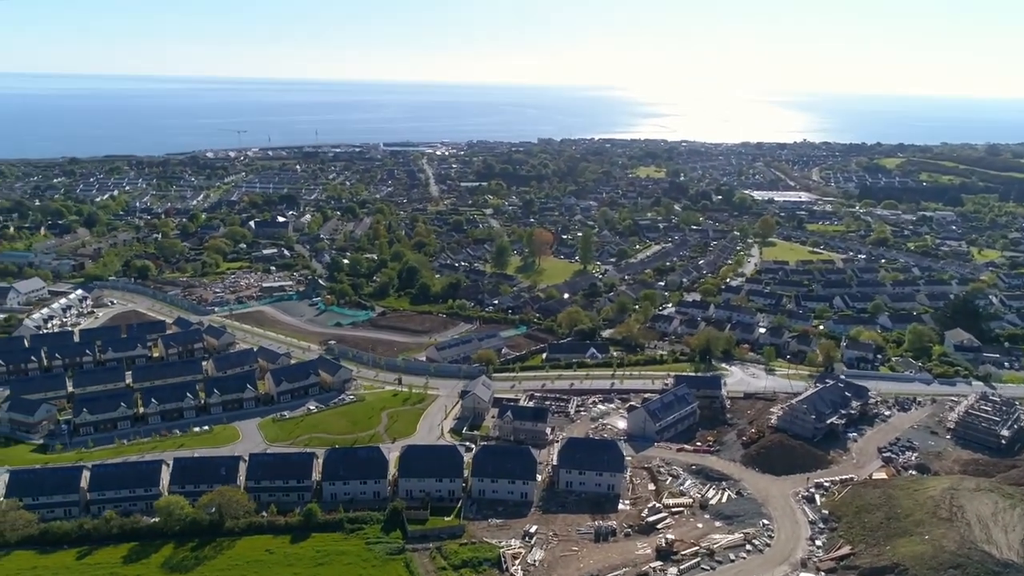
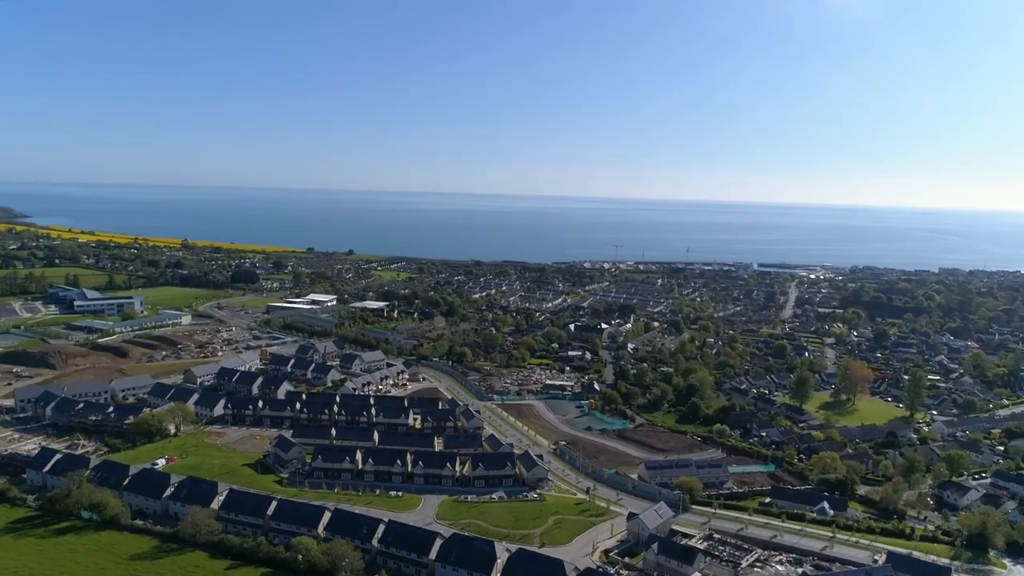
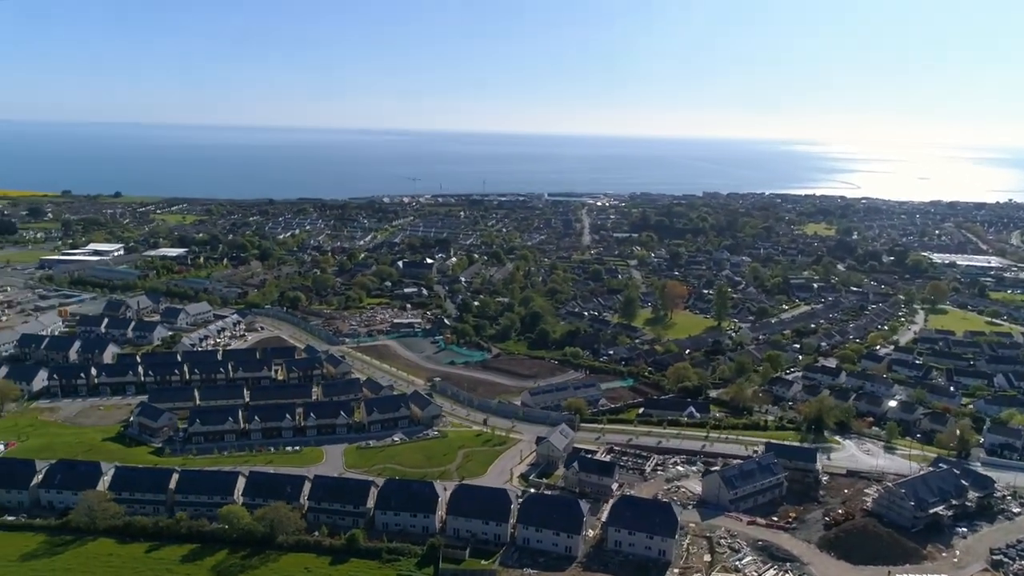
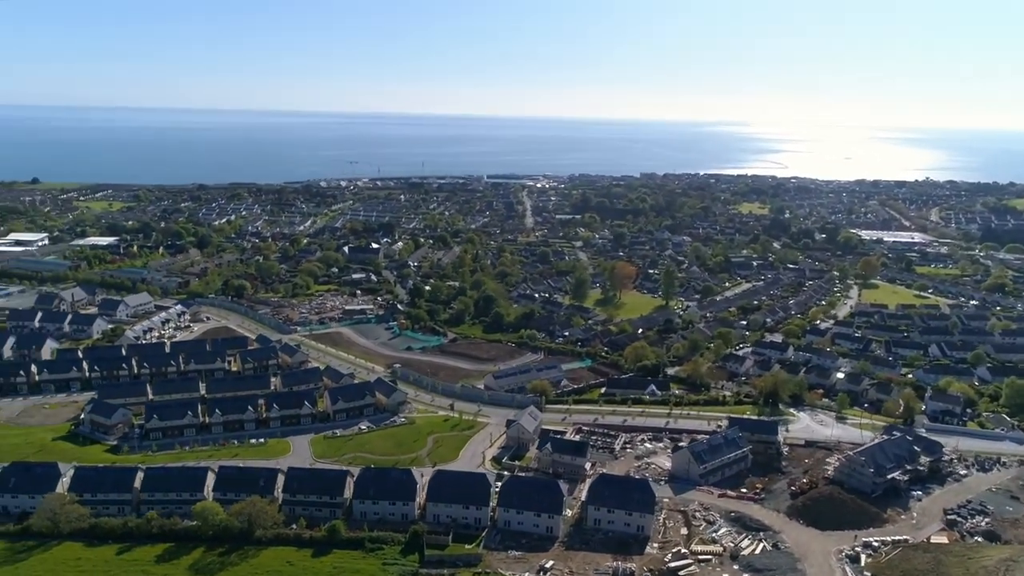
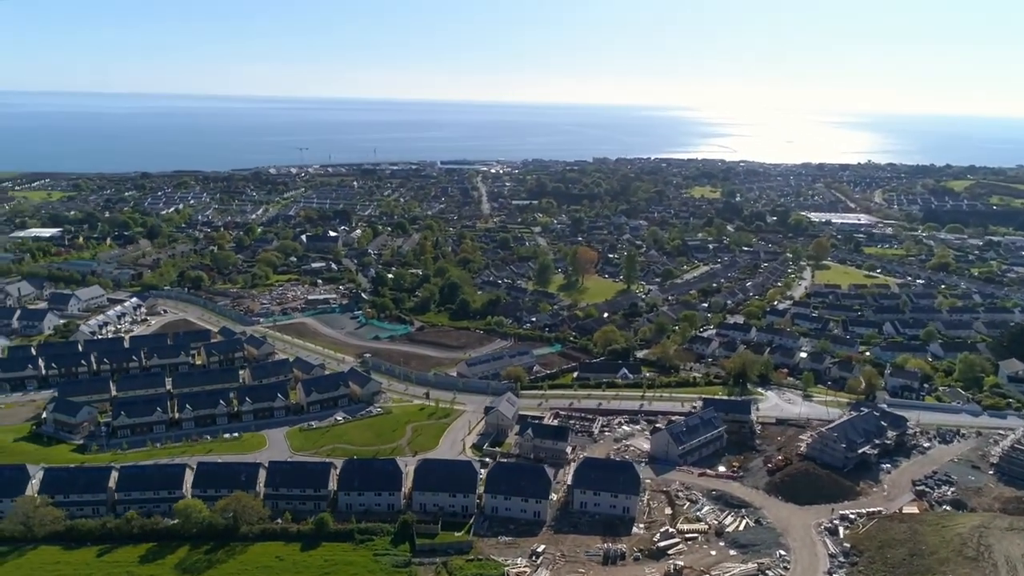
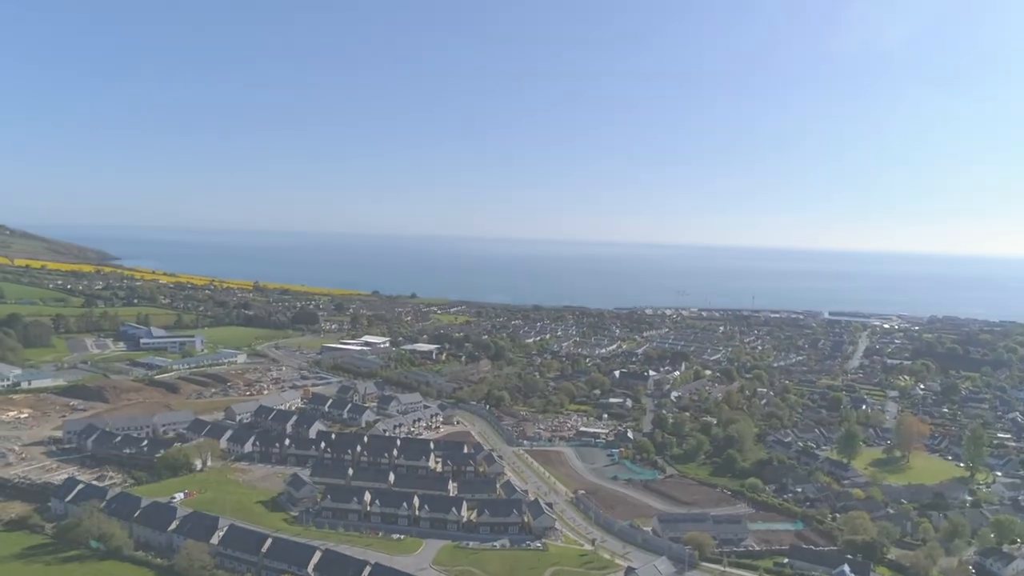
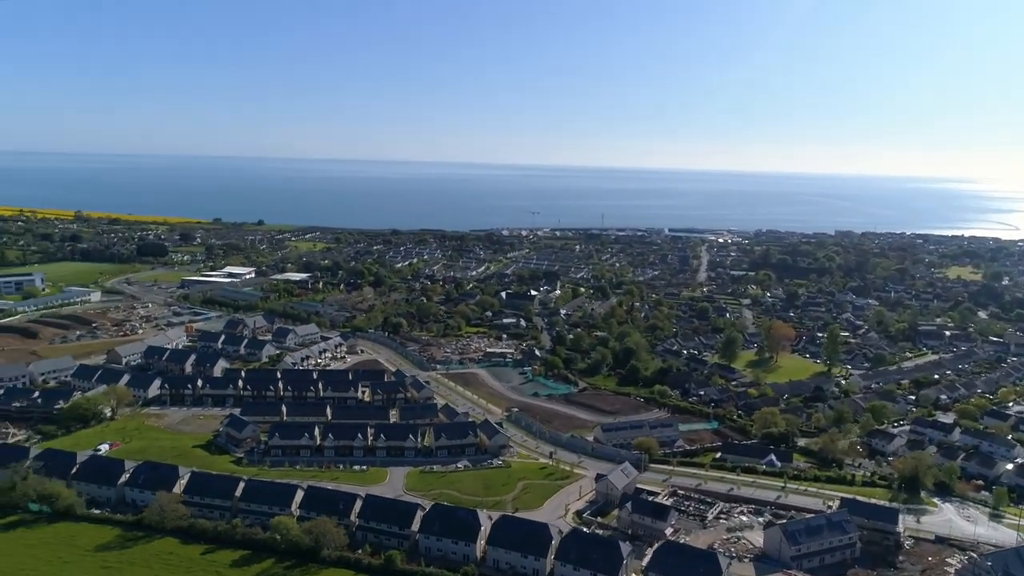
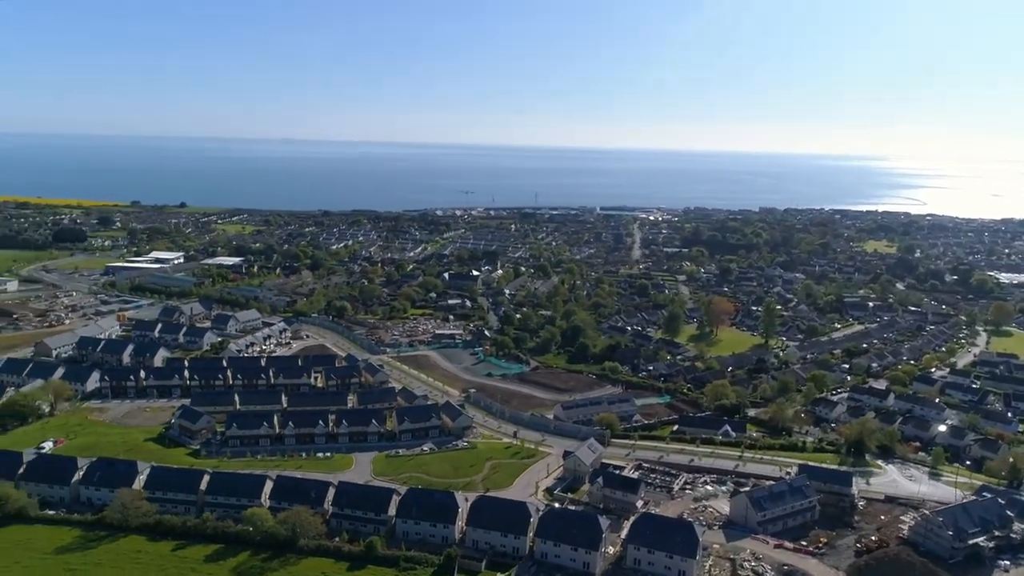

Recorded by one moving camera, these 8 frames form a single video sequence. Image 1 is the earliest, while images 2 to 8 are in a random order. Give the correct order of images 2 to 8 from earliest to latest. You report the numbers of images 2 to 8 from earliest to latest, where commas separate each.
5, 4, 3, 8, 7, 2, 6
